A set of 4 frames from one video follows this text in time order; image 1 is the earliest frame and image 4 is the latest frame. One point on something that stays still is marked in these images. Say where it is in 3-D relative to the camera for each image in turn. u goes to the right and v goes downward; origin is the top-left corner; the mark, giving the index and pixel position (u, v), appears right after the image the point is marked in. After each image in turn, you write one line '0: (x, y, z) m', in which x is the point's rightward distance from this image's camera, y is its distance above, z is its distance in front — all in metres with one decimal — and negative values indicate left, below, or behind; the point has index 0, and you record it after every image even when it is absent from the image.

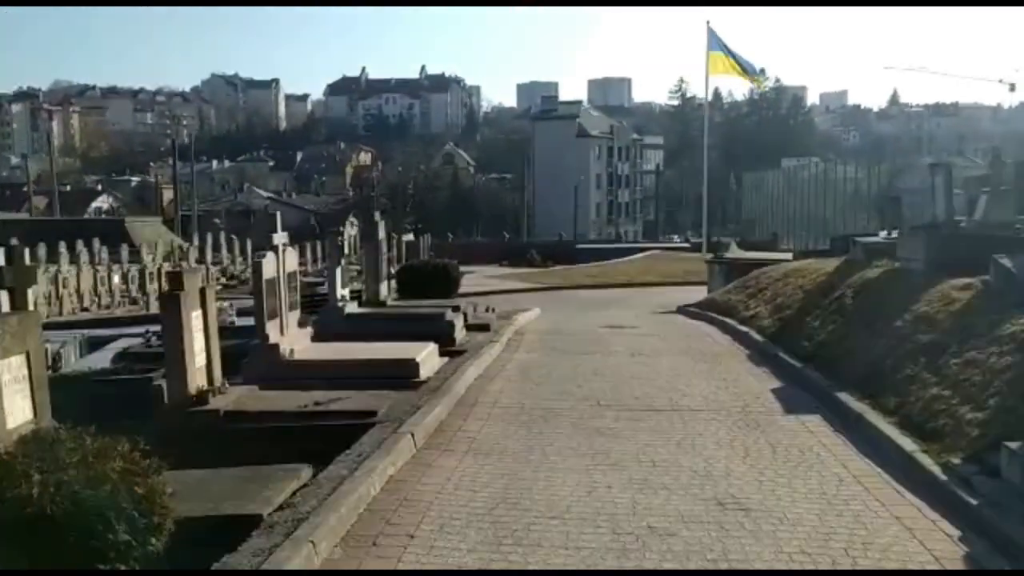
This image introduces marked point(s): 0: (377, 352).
0: (-1.9, -0.9, +12.5) m
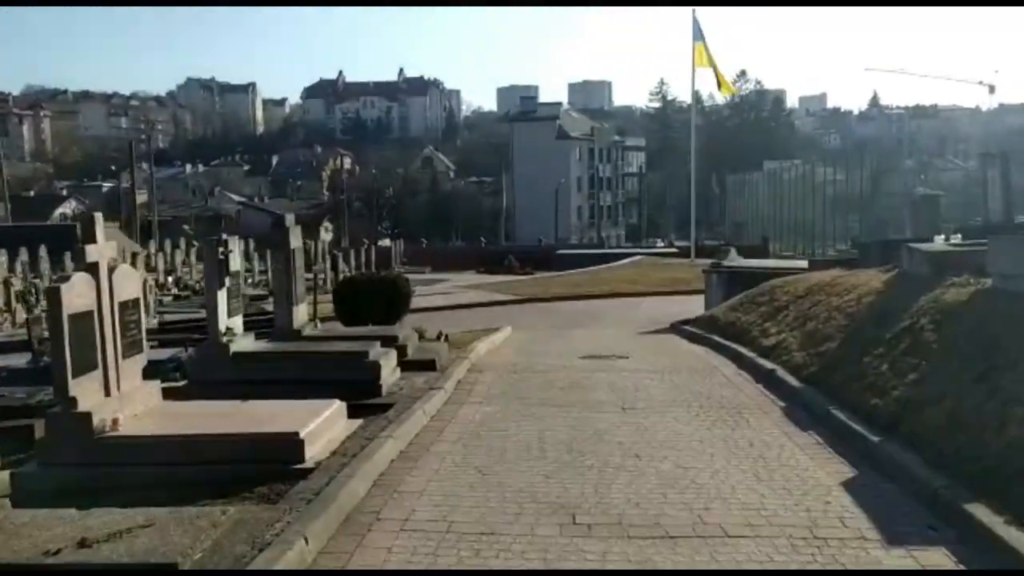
0: (-2.5, -1.3, +8.5) m
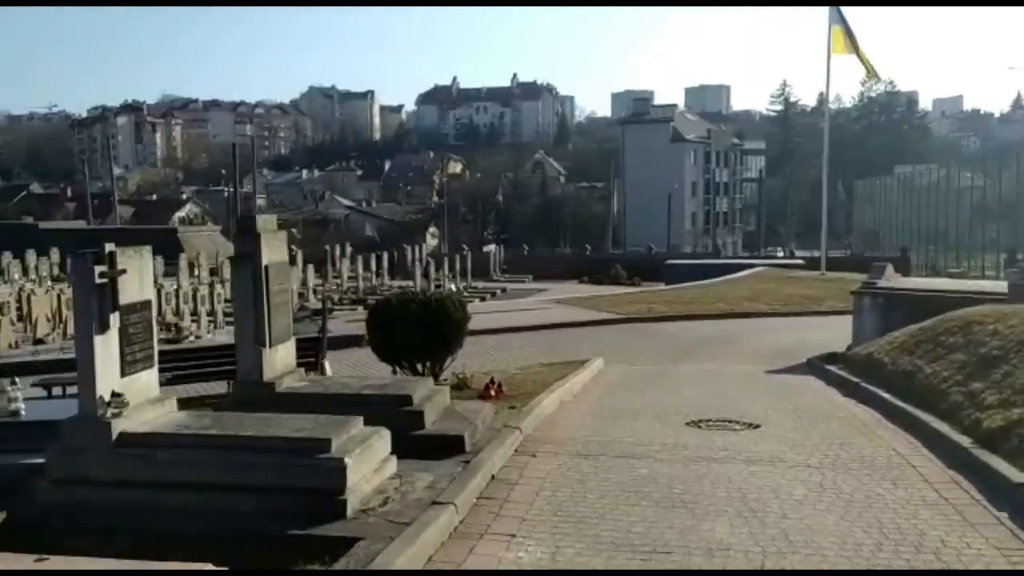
0: (-2.4, -1.6, +4.2) m
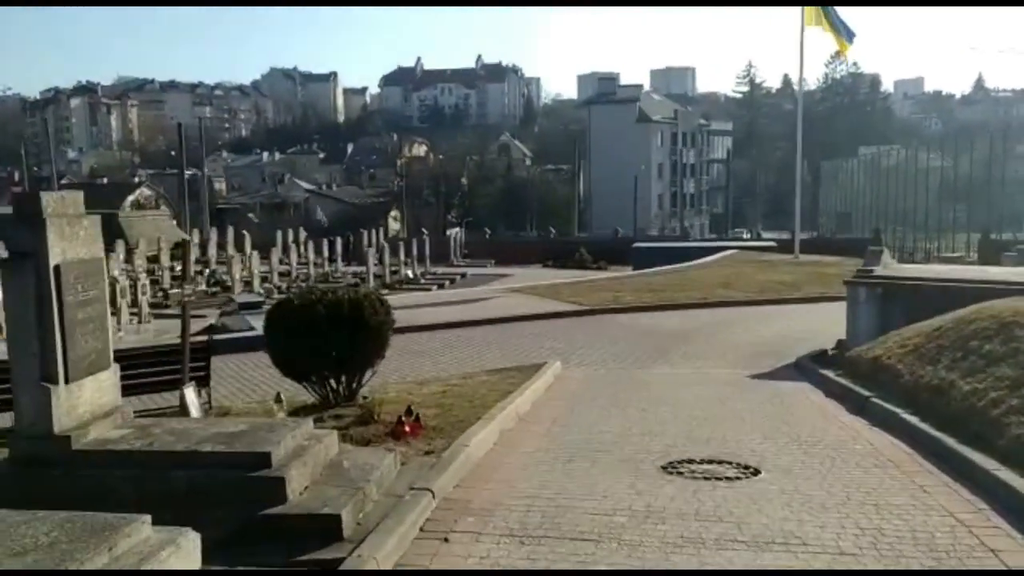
0: (-2.9, -1.8, +1.4) m
